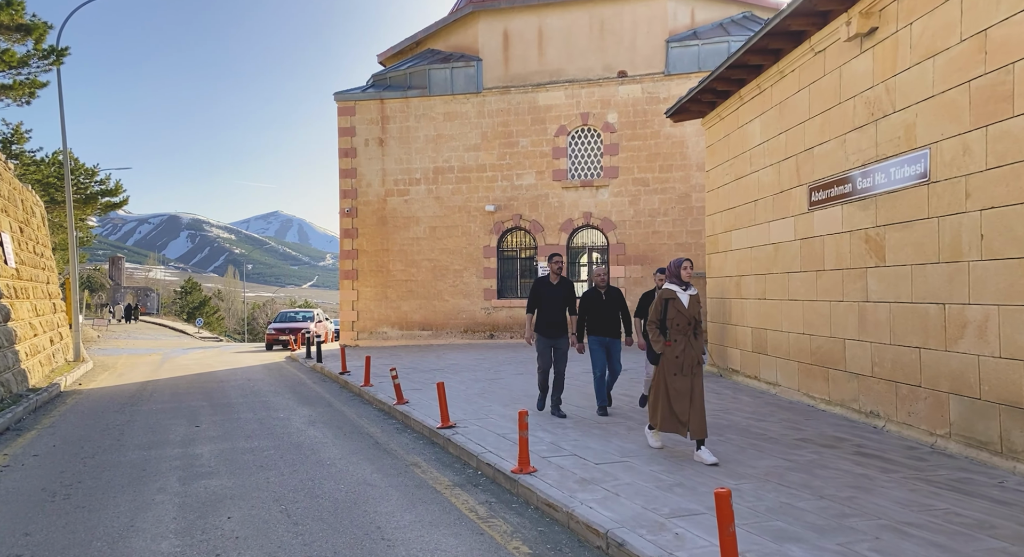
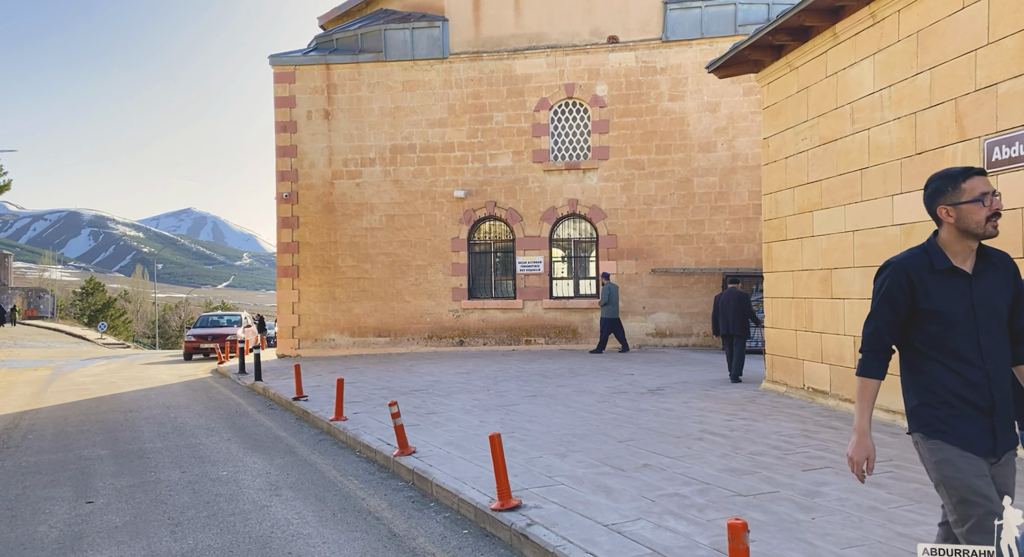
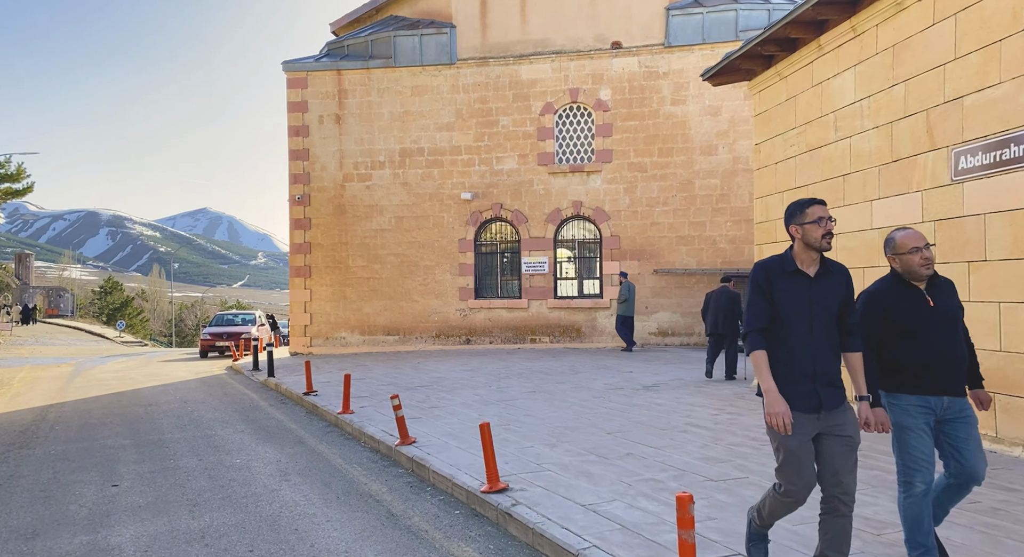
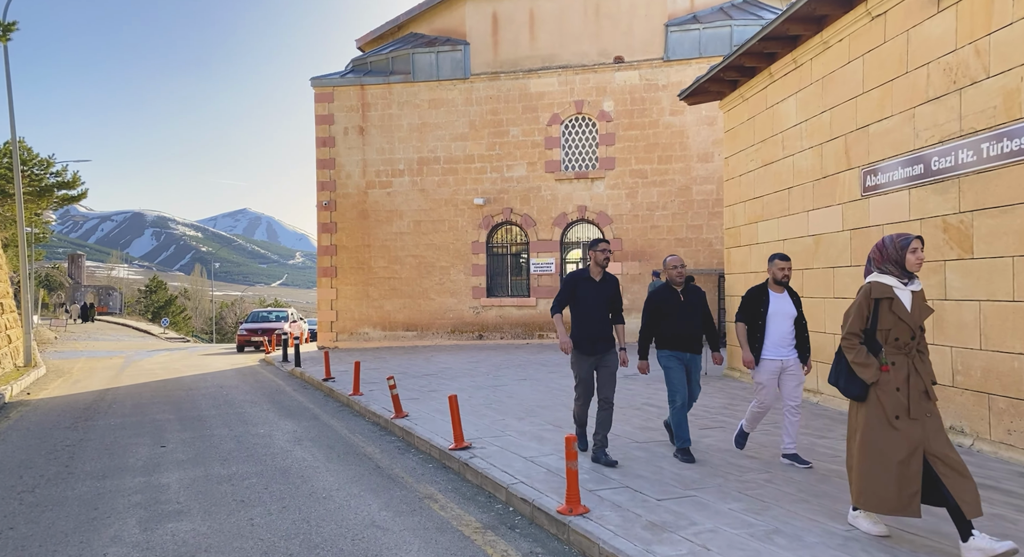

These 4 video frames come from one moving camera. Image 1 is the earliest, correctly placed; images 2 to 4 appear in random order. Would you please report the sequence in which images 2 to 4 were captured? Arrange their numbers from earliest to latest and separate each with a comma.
4, 3, 2
